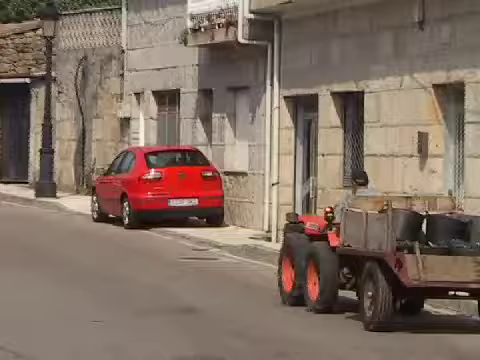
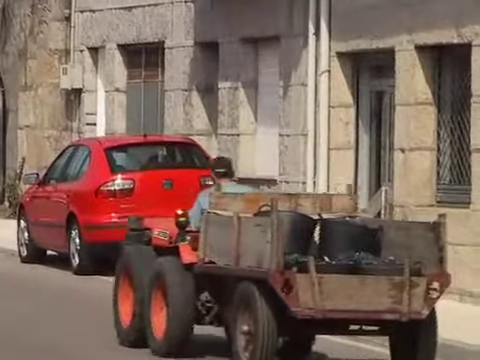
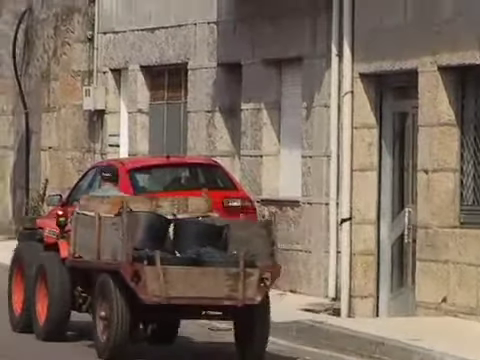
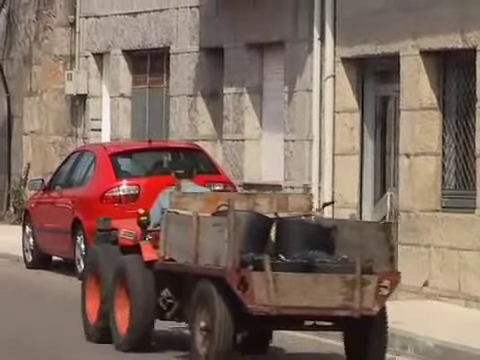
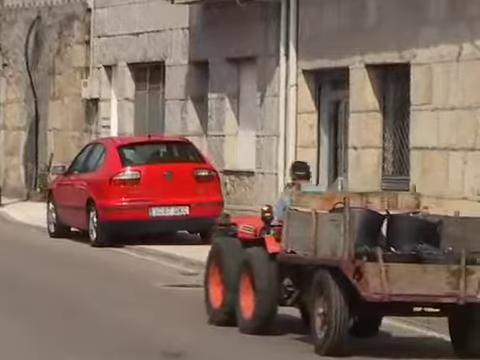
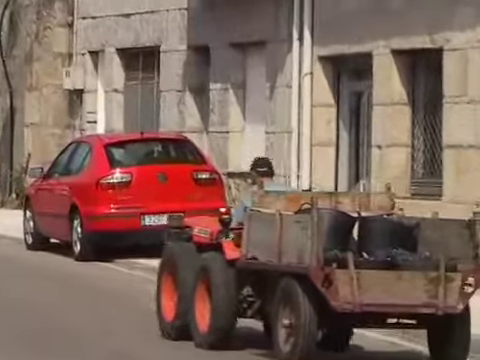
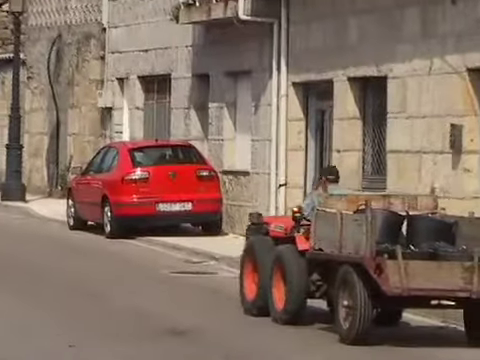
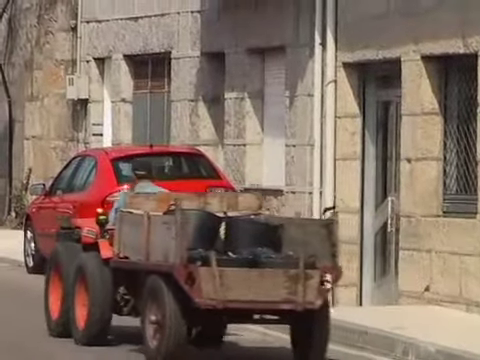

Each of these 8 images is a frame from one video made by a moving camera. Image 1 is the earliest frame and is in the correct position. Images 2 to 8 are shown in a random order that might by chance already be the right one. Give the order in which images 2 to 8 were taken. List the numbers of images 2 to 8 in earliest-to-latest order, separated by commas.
7, 5, 6, 2, 4, 8, 3
